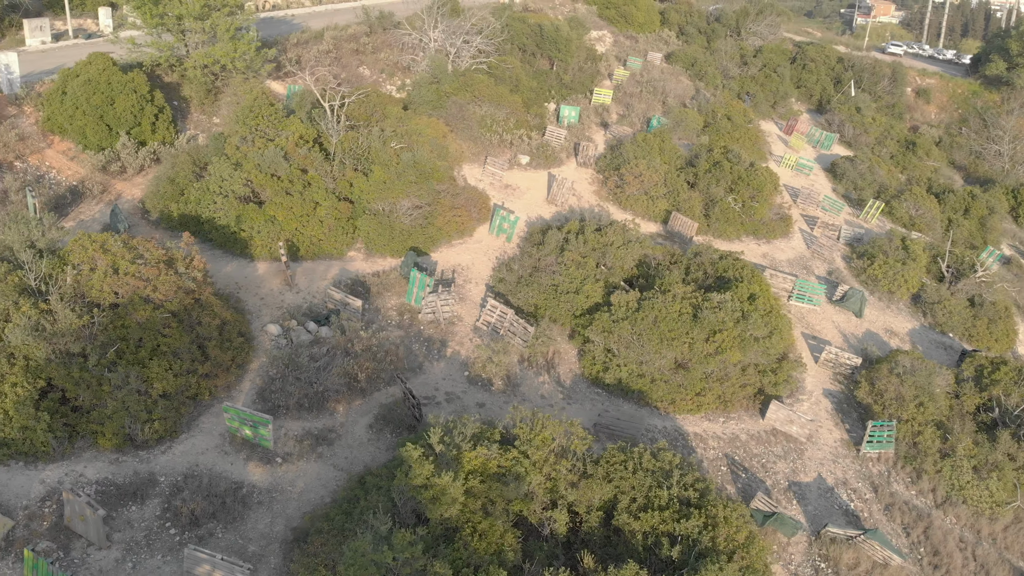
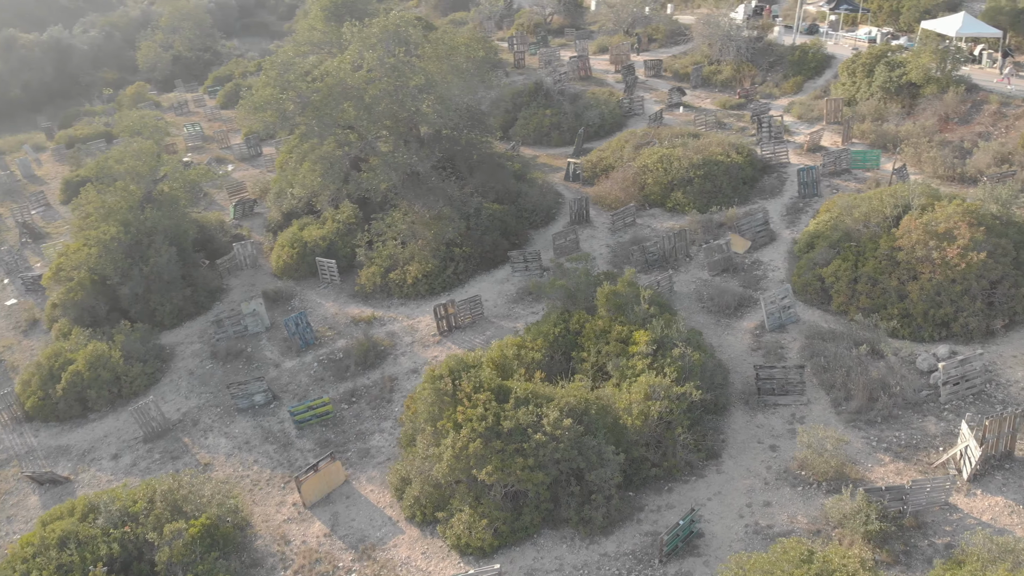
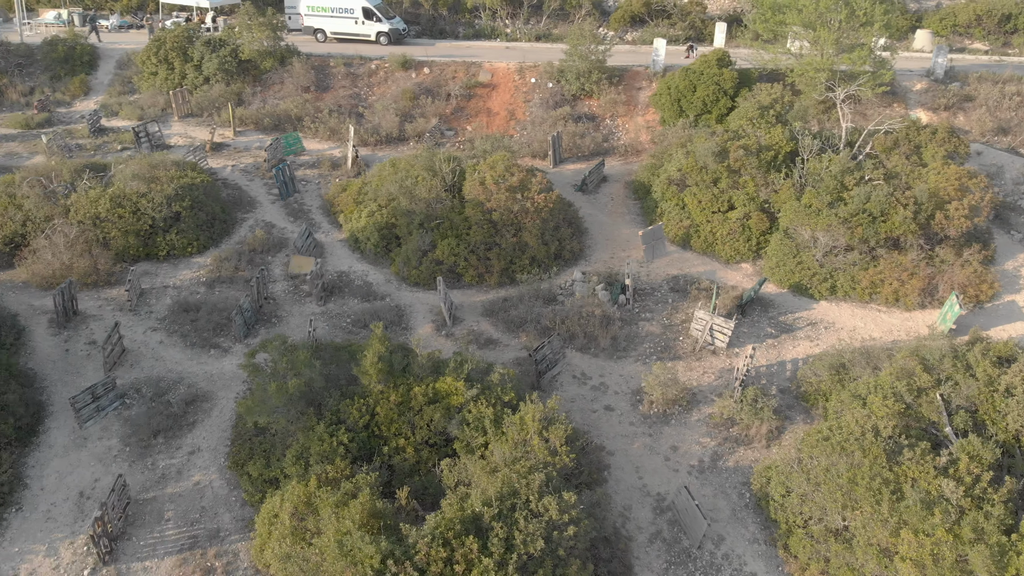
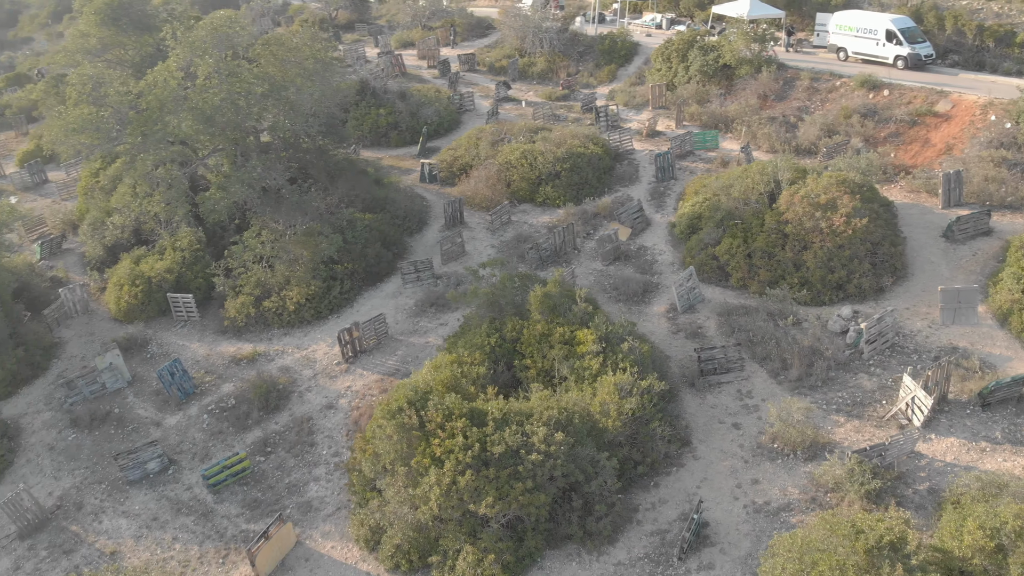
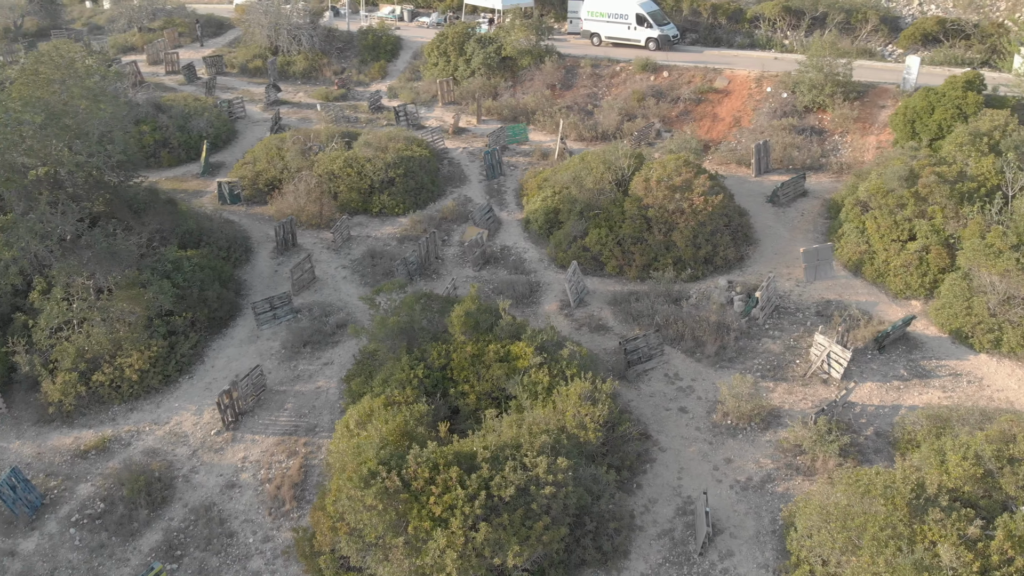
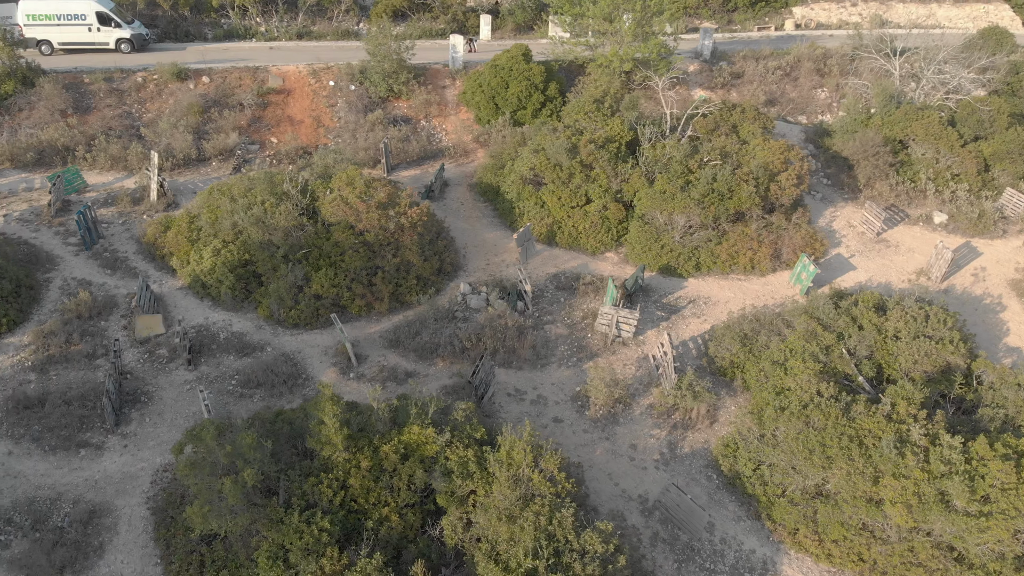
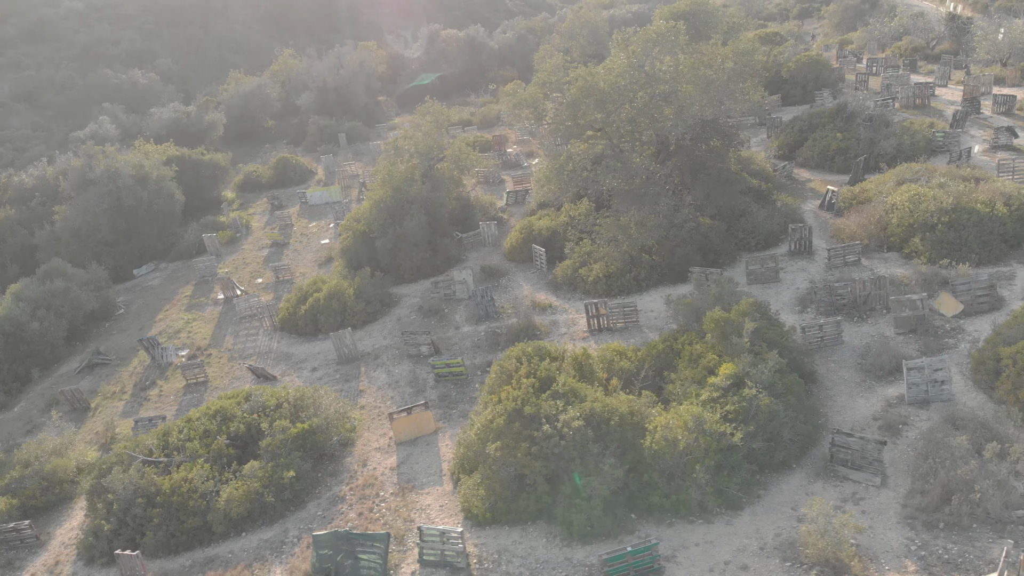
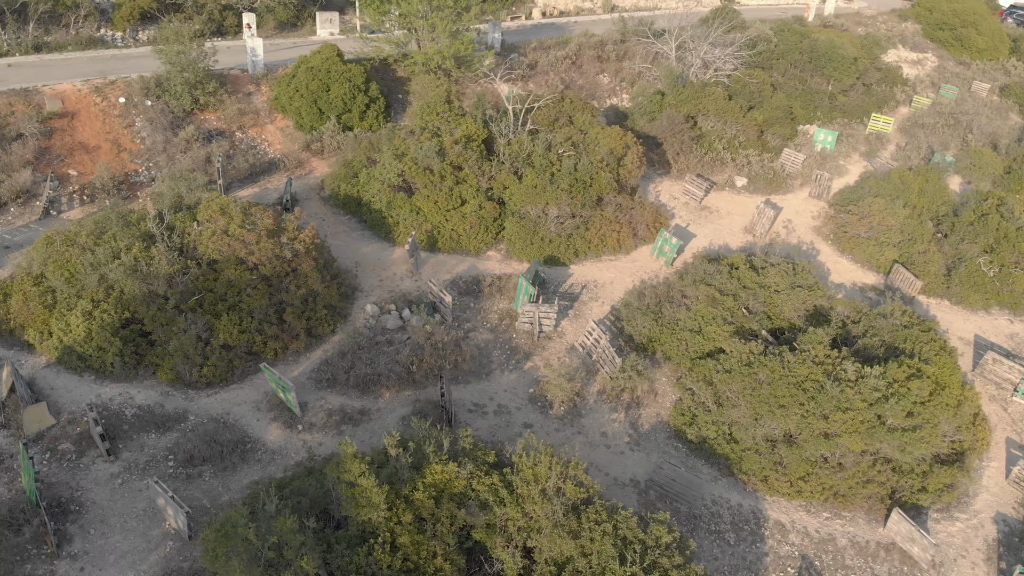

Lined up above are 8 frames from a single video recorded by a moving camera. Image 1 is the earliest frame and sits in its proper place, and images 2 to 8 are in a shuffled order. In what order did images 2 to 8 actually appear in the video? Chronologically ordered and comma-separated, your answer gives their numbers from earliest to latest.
8, 6, 3, 5, 4, 2, 7
